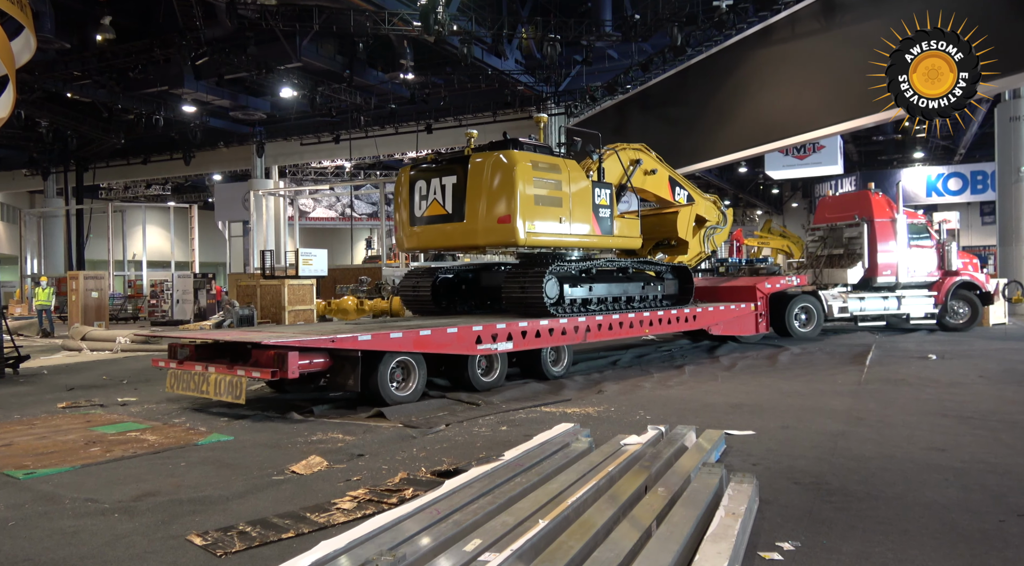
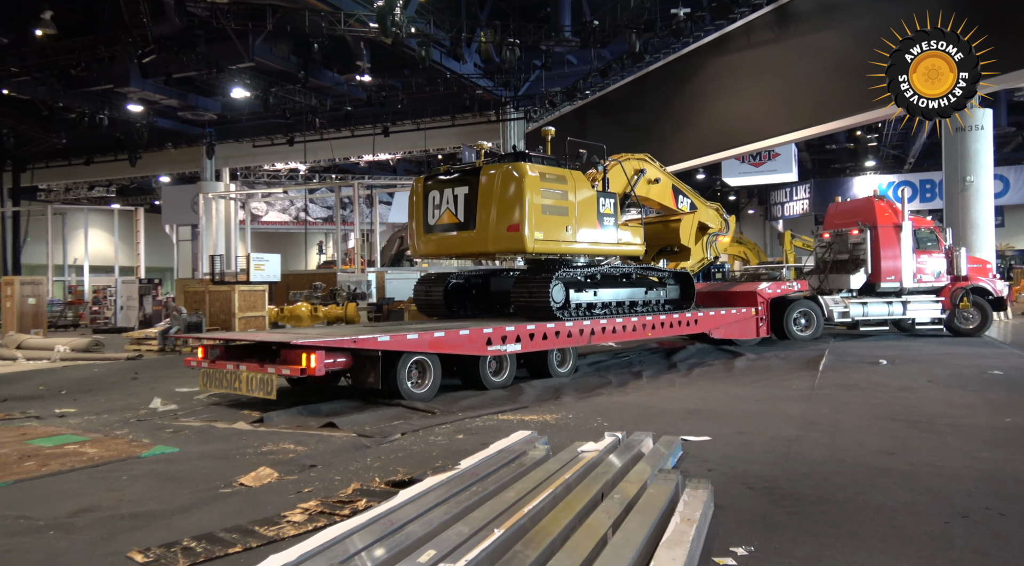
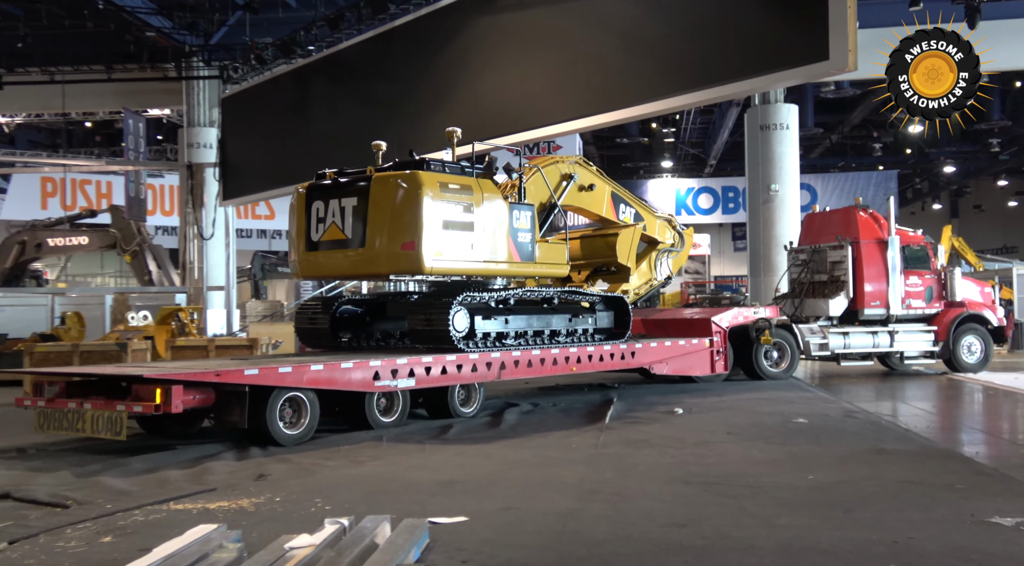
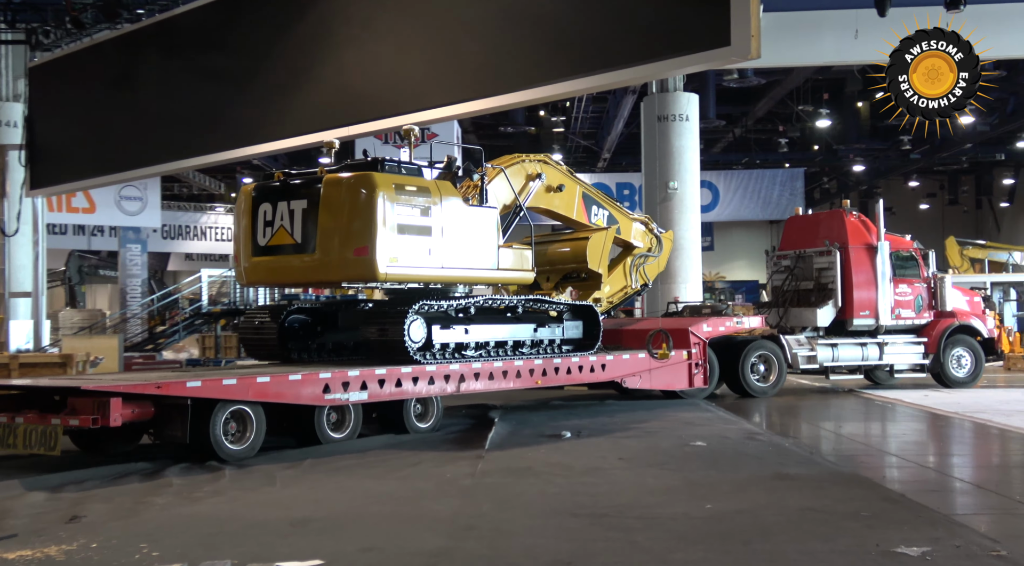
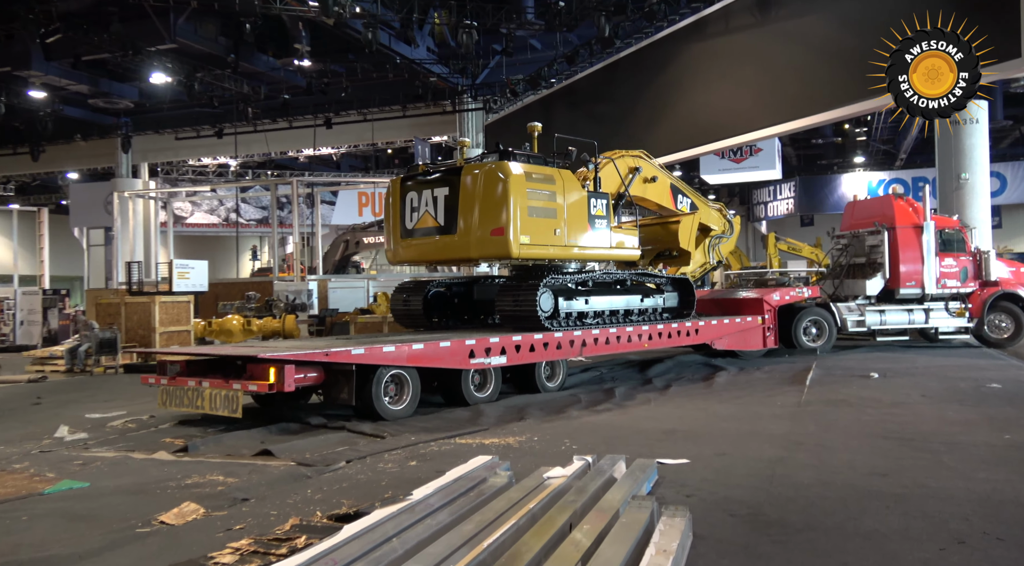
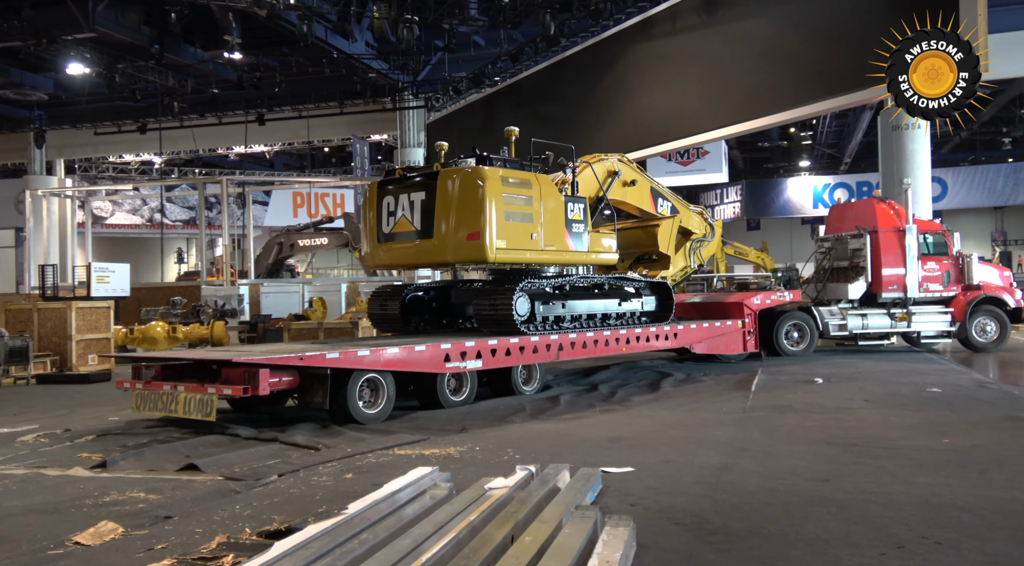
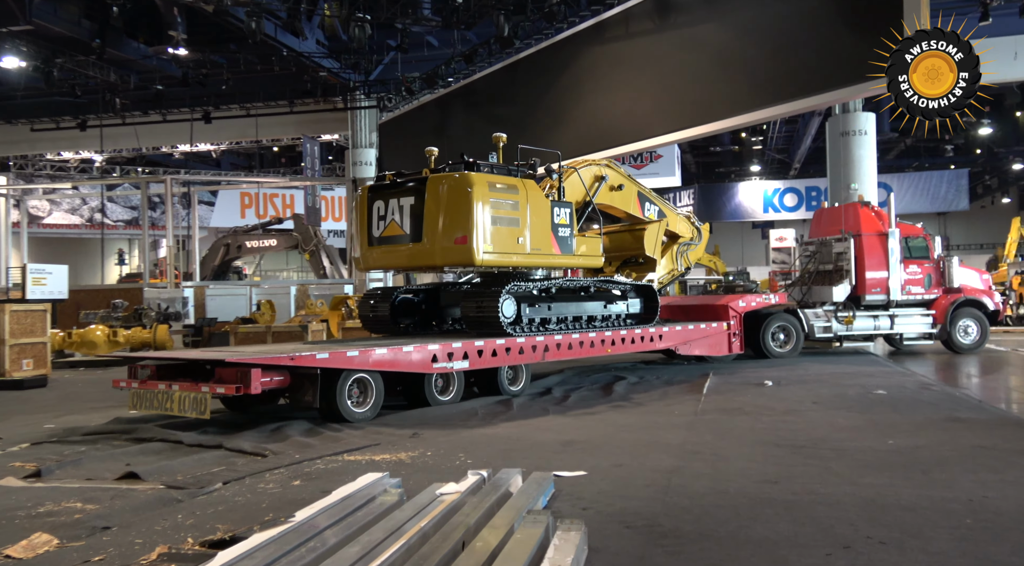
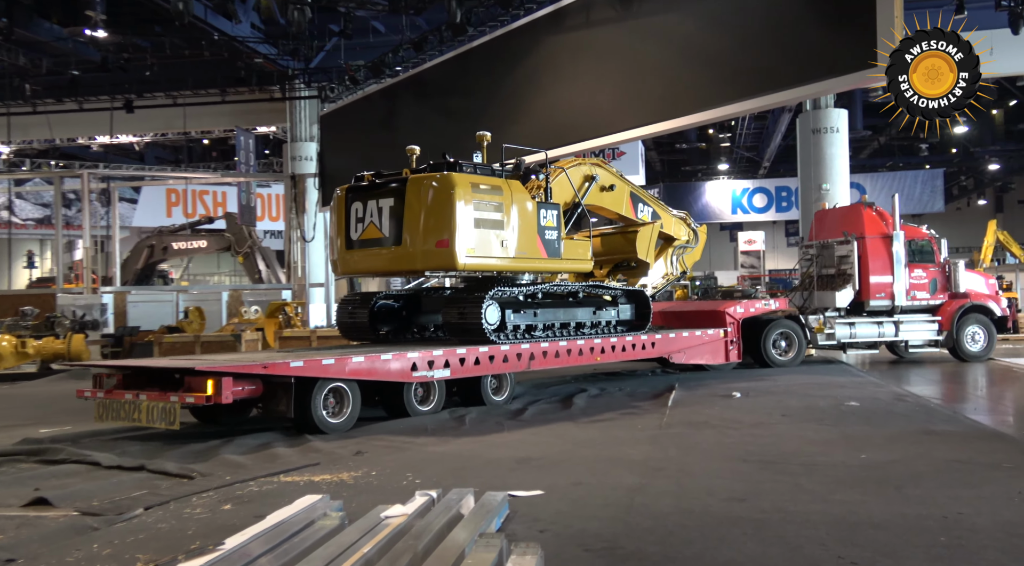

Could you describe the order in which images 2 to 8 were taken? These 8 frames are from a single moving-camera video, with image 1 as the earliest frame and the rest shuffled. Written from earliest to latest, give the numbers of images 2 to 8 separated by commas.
2, 5, 6, 7, 8, 3, 4
